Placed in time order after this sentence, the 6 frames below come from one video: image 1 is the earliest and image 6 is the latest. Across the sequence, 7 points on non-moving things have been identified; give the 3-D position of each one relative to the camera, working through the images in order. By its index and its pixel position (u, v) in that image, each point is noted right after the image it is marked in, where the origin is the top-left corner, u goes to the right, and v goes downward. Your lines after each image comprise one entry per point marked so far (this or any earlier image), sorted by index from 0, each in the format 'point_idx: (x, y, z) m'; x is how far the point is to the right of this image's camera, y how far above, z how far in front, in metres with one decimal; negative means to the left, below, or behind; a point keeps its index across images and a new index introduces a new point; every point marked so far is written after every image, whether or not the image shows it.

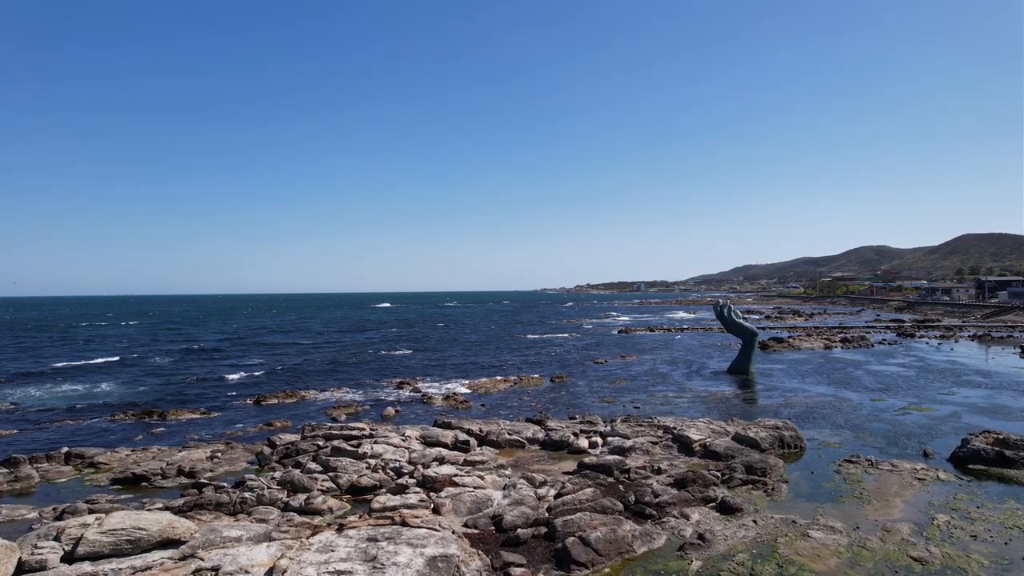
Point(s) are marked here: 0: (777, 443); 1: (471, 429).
0: (+7.0, -4.1, +17.9) m
1: (-1.2, -4.0, +19.3) m
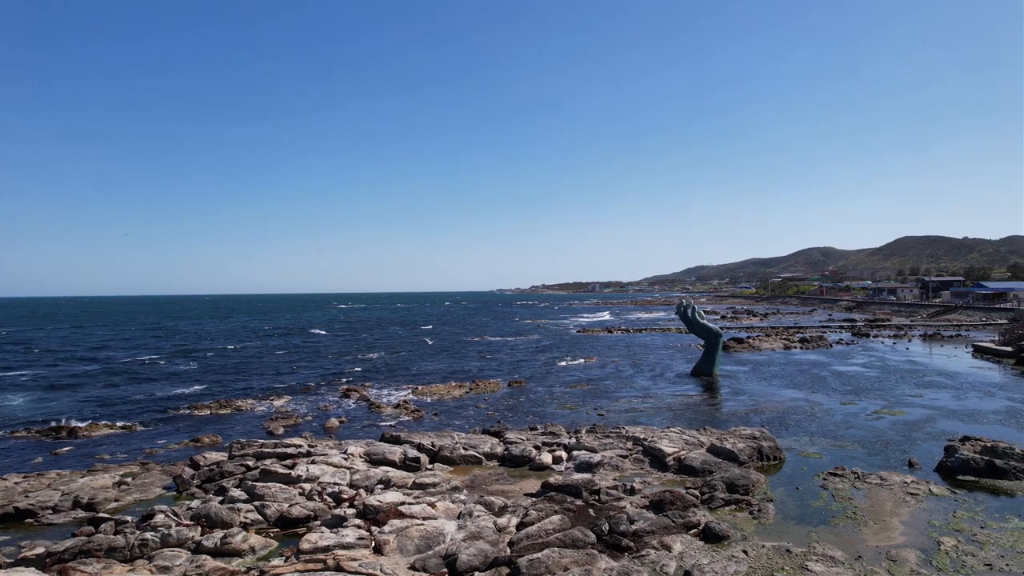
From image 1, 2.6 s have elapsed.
0: (+6.0, -4.1, +16.5) m
1: (-2.3, -4.0, +17.4) m
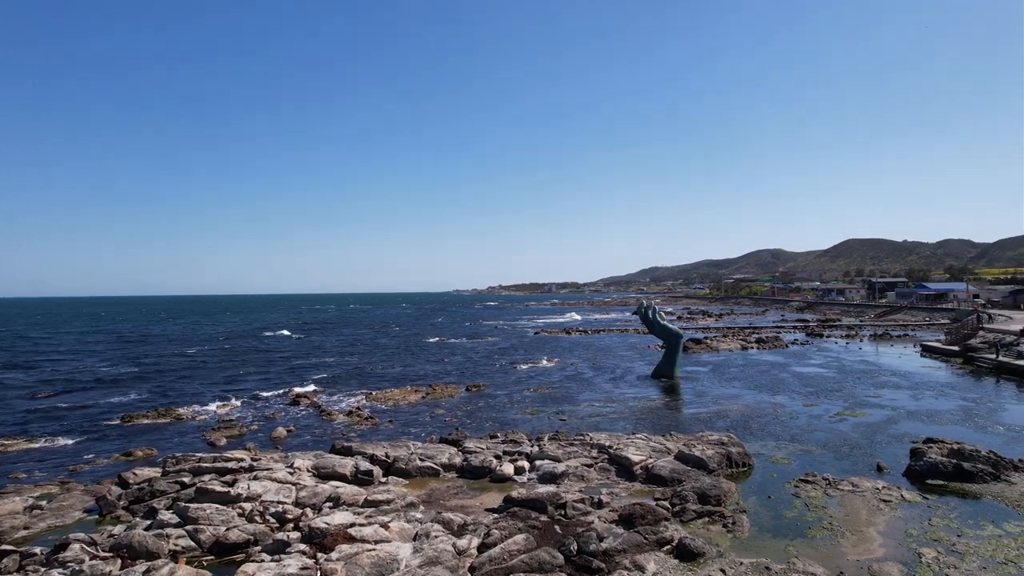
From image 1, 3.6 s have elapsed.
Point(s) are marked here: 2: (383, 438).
0: (+5.0, -4.1, +15.9) m
1: (-3.3, -4.0, +16.2) m
2: (-3.8, -4.4, +19.7) m
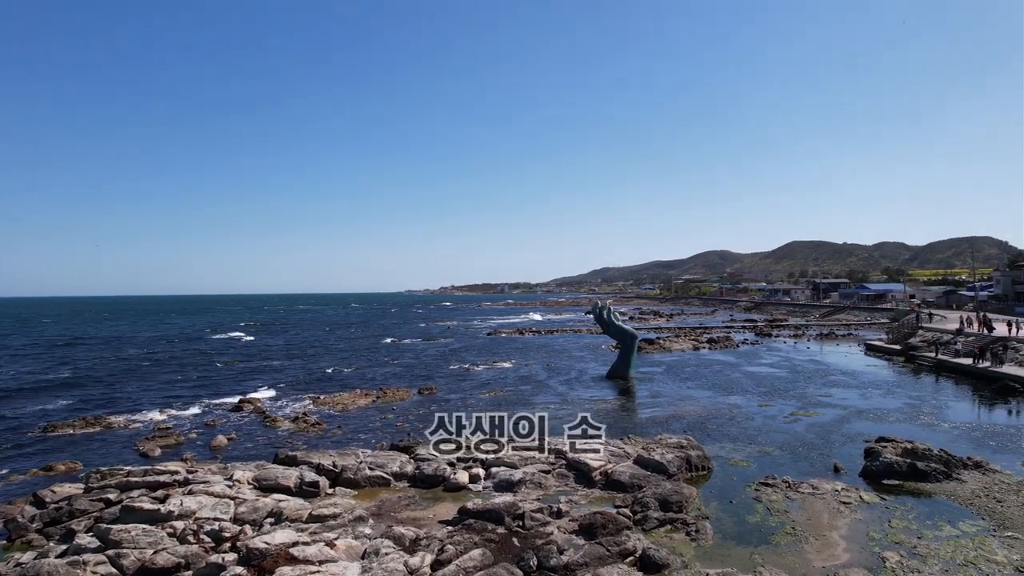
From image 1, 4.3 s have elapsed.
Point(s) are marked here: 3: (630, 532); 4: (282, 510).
0: (+4.0, -4.1, +15.6) m
1: (-4.3, -4.0, +15.4) m
2: (-5.0, -4.4, +18.8) m
3: (+2.1, -4.3, +11.8) m
4: (-4.2, -4.1, +12.4) m
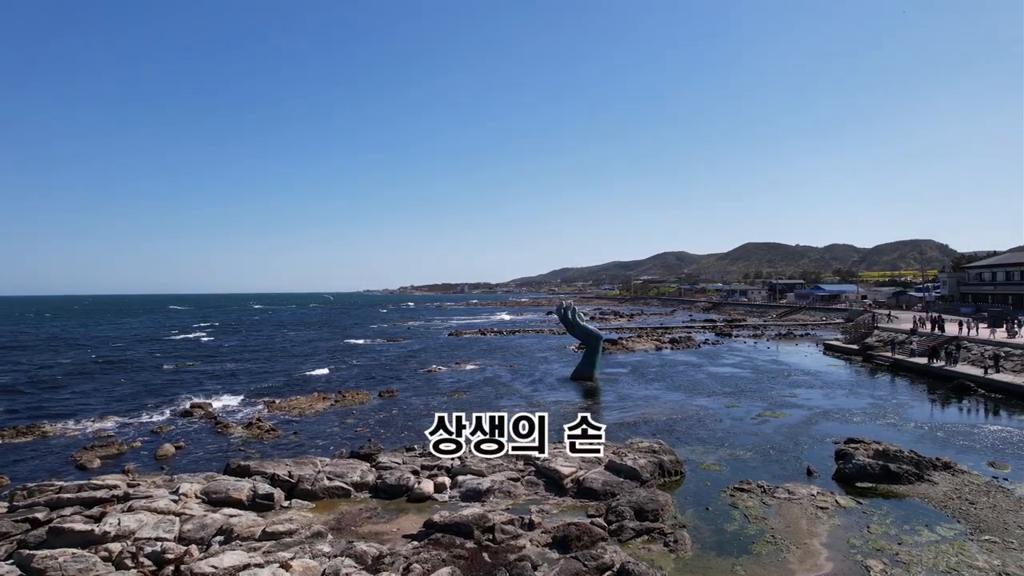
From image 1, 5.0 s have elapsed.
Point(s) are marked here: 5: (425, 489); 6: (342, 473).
0: (+3.3, -4.1, +15.2) m
1: (-5.0, -4.0, +14.4) m
2: (-5.9, -4.3, +17.8) m
3: (+1.6, -4.2, +11.2) m
4: (-4.7, -4.0, +11.4) m
5: (-1.8, -4.1, +13.8) m
6: (-3.7, -4.0, +14.6) m
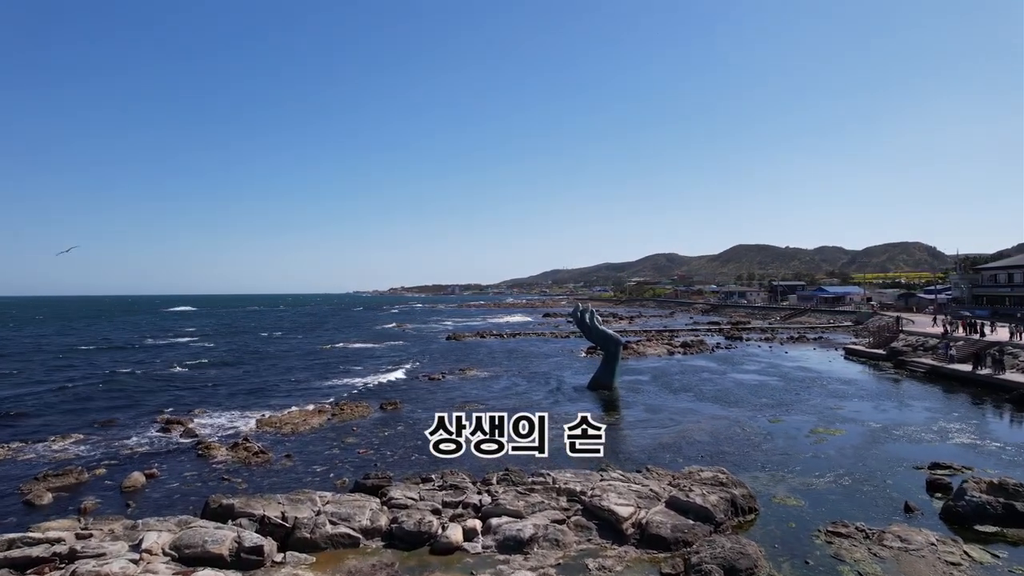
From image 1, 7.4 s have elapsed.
0: (+4.0, -4.1, +12.5) m
1: (-4.2, -4.0, +11.6) m
2: (-5.2, -4.3, +15.0) m
3: (+2.4, -4.2, +8.6) m
4: (-3.9, -4.0, +8.7) m
5: (-1.0, -4.1, +11.1) m
6: (-2.9, -4.0, +11.9) m
